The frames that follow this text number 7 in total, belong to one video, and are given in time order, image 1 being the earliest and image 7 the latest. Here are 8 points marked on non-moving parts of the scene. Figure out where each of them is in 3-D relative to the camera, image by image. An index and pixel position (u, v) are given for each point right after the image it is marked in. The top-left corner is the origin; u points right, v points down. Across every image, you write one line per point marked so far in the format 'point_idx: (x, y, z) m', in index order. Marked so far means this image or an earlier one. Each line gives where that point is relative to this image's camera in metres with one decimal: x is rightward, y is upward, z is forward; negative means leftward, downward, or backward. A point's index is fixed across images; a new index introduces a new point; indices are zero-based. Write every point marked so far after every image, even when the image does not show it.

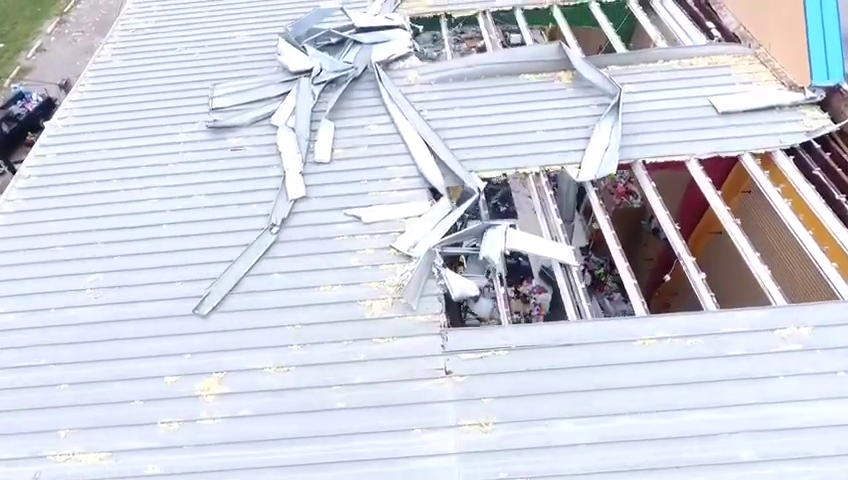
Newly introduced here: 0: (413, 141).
0: (-0.1, +1.1, +5.8) m
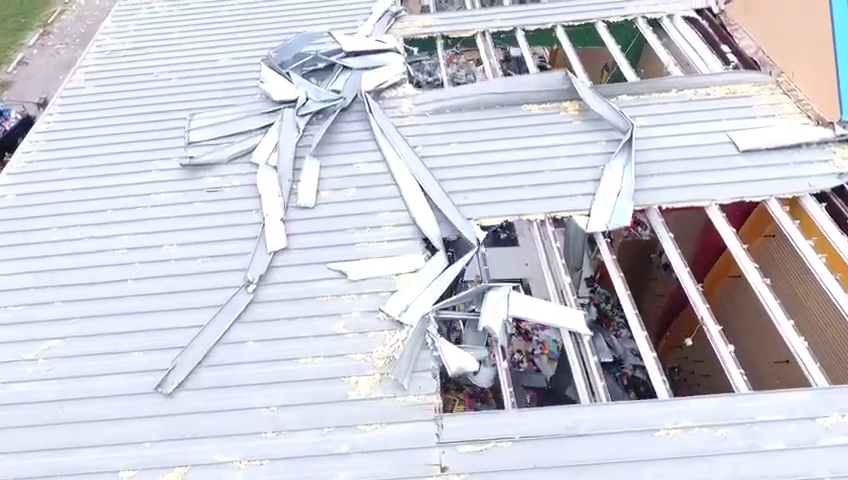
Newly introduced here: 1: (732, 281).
0: (-0.2, +0.6, +5.3) m
1: (+3.6, -0.5, +6.1) m
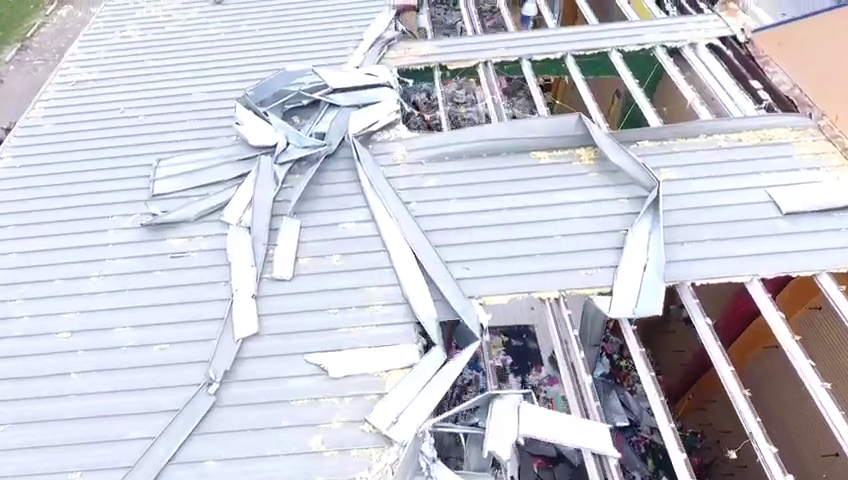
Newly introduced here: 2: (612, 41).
0: (-0.2, -0.1, +4.6) m
1: (+3.6, -1.2, +5.4) m
2: (+2.4, +2.6, +6.7) m
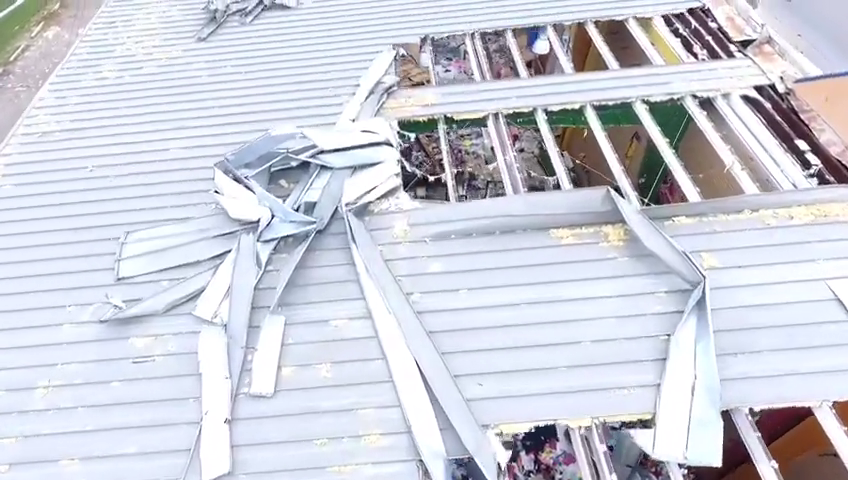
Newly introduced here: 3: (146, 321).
0: (-0.2, -0.9, +3.9) m
1: (+3.6, -2.0, +4.7) m
2: (+2.5, +1.8, +6.1) m
3: (-2.3, -0.7, +4.4) m
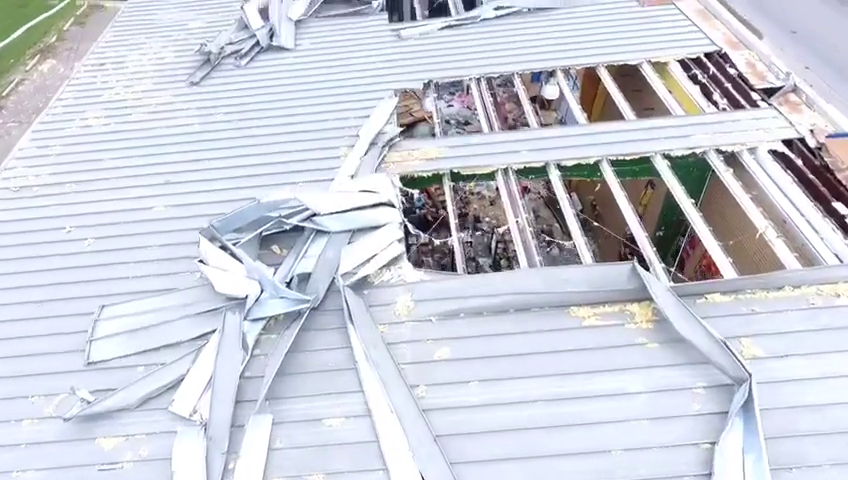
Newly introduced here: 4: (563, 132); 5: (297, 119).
0: (-0.1, -1.5, +3.4) m
1: (+3.7, -2.6, +4.2) m
2: (+2.5, +1.1, +5.7) m
3: (-2.3, -1.3, +3.9) m
4: (+1.6, +1.2, +5.9) m
5: (-1.6, +1.6, +6.6) m
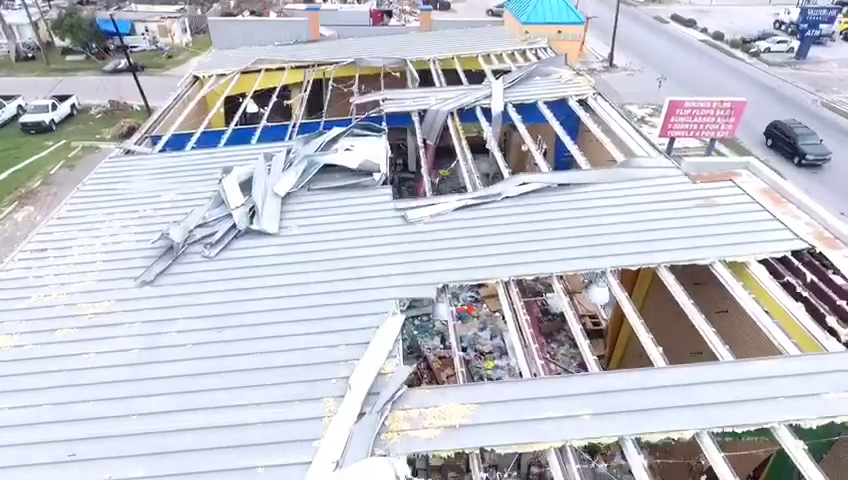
0: (0.0, -3.3, +1.2) m
1: (+3.8, -4.6, +1.7) m
2: (+2.7, -1.3, +3.9) m
3: (-2.2, -3.2, +1.7) m
4: (+1.7, -1.1, +4.2) m
5: (-1.5, -1.0, +5.0) m
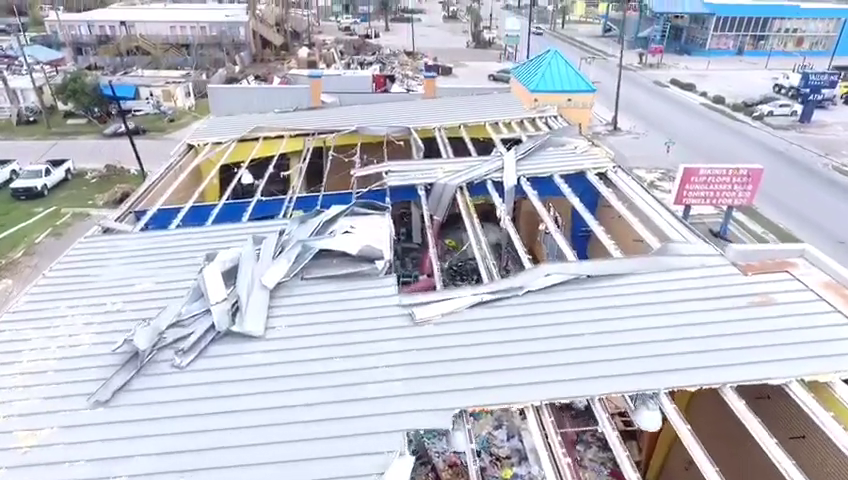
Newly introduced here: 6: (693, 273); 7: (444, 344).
0: (+0.1, -3.9, -0.1) m
1: (+3.9, -5.1, +0.3) m
2: (+2.8, -2.1, +2.9) m
3: (-2.0, -3.8, +0.4) m
4: (+1.8, -2.0, +3.2) m
5: (-1.4, -1.9, +3.9) m
6: (+3.1, -0.4, +6.0) m
7: (+0.2, -1.1, +5.3) m
